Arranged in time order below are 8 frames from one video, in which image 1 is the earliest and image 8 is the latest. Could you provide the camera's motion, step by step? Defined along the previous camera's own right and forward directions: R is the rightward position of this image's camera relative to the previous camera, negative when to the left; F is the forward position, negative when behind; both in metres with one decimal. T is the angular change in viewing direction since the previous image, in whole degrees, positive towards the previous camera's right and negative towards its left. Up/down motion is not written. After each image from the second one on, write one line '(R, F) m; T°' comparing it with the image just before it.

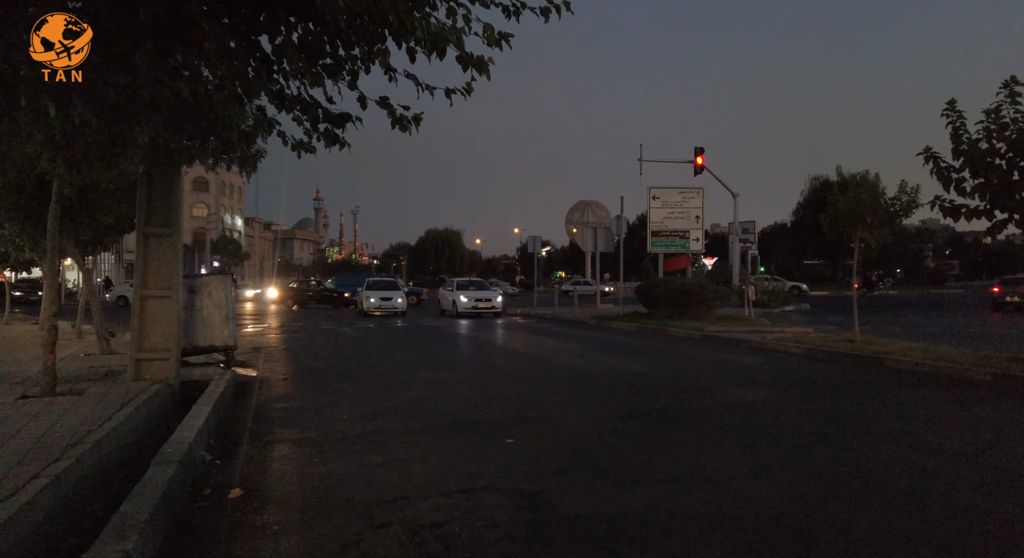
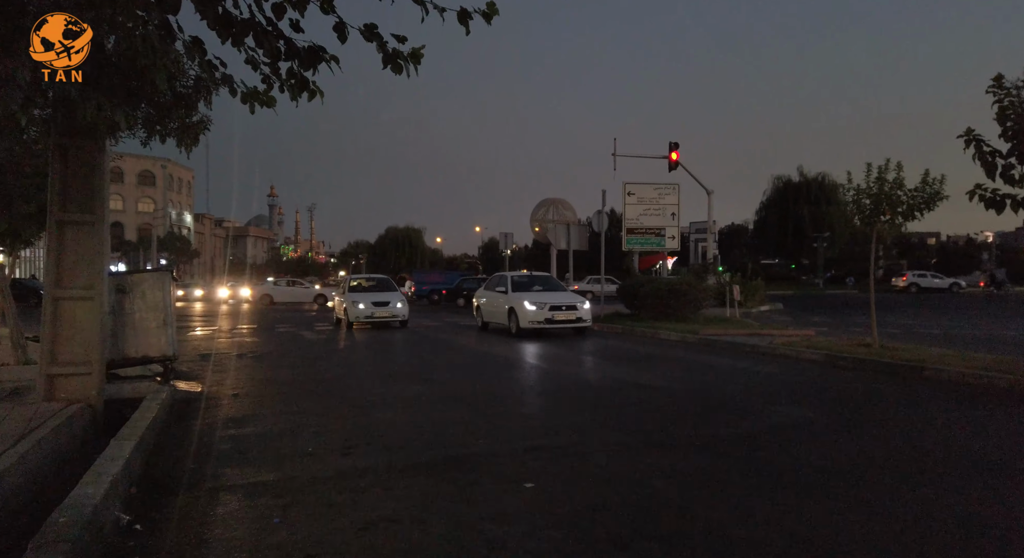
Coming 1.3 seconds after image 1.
(-0.4, +1.4) m; +3°
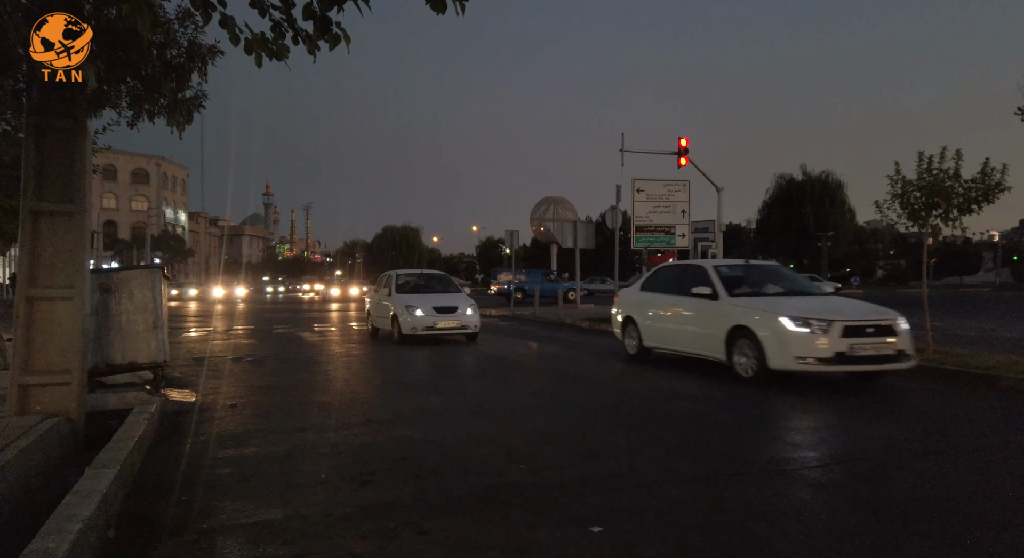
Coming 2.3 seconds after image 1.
(-0.4, +0.9) m; 0°
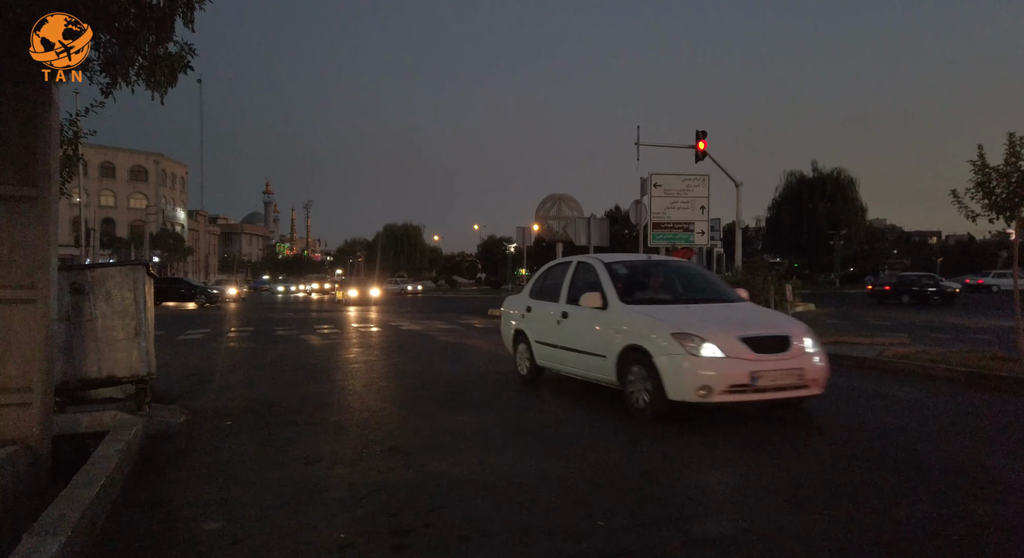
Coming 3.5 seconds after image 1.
(-0.4, +1.2) m; 0°
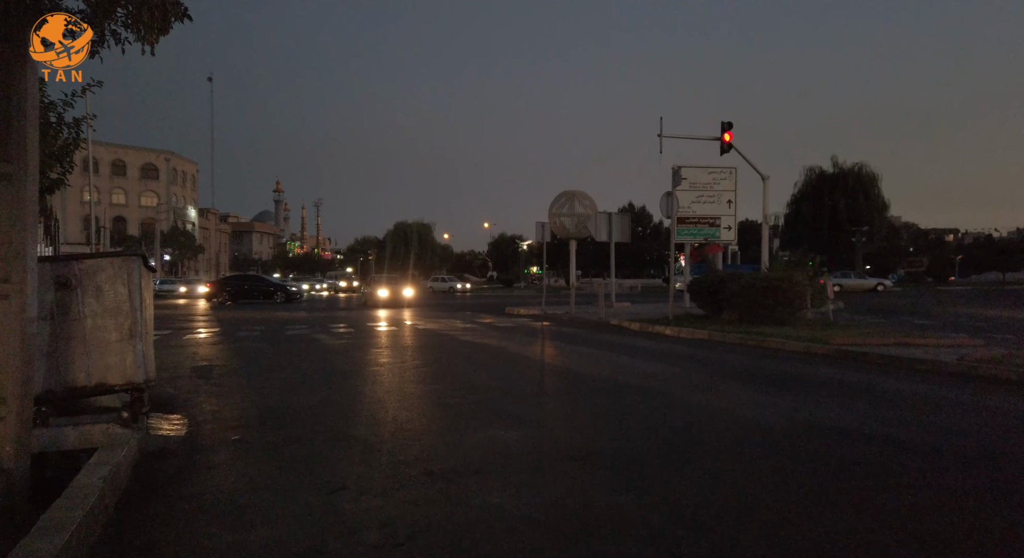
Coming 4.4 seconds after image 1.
(-0.4, +0.9) m; -1°
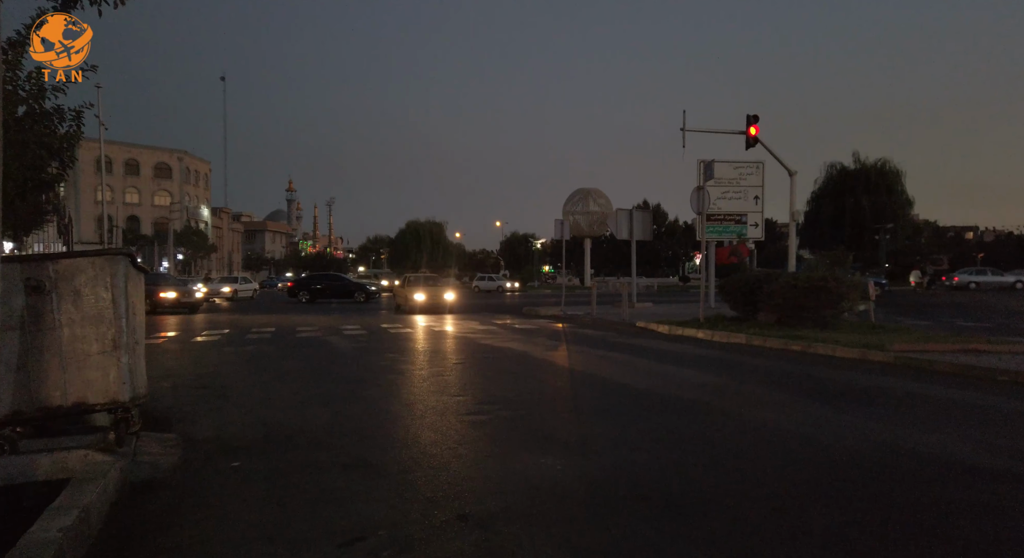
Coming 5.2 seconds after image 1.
(-0.2, +0.9) m; -1°
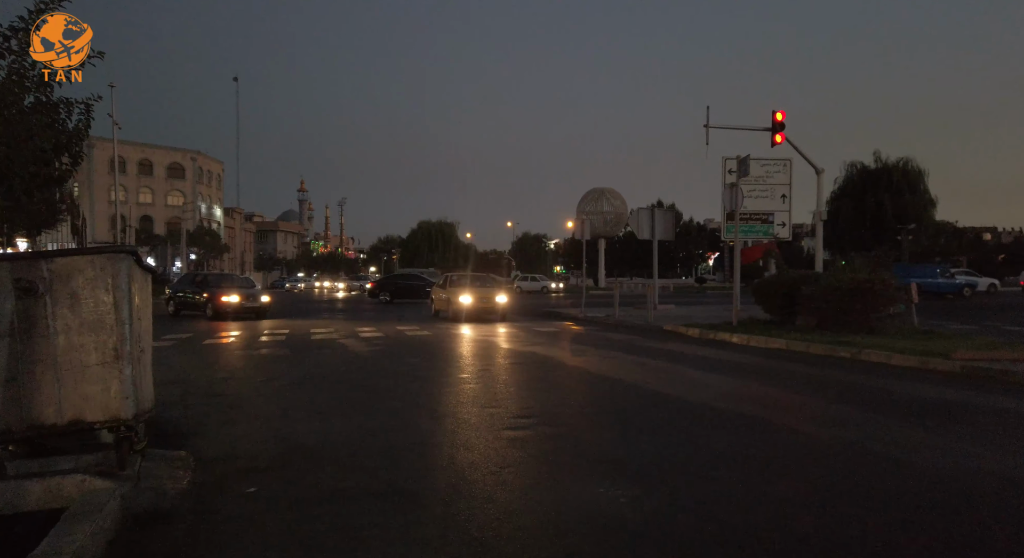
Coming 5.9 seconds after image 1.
(-0.3, +0.7) m; -1°
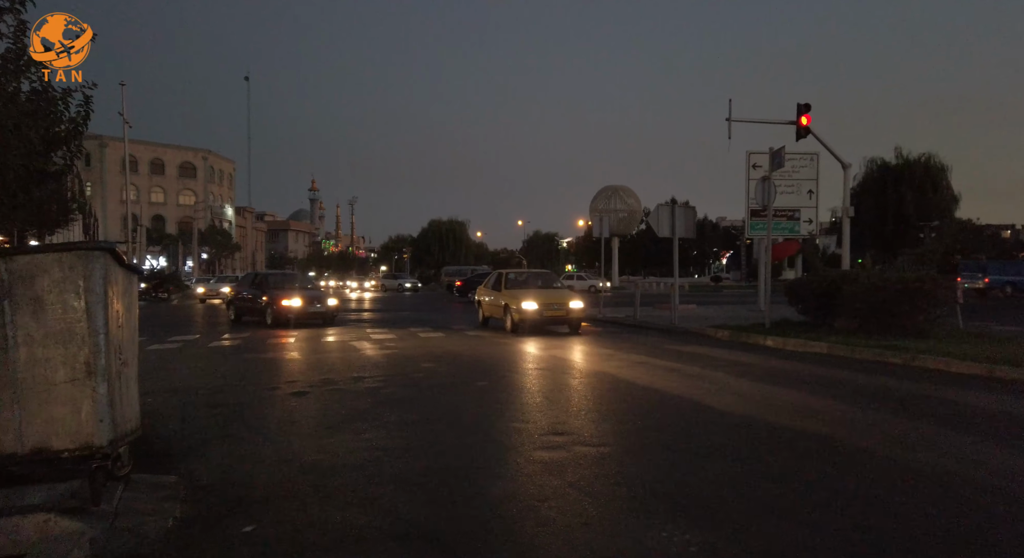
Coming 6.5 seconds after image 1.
(-0.2, +0.8) m; -1°
